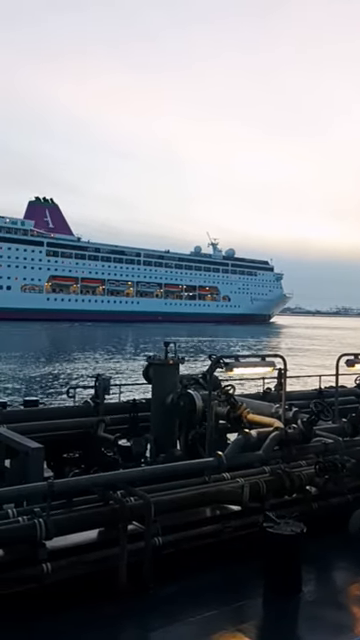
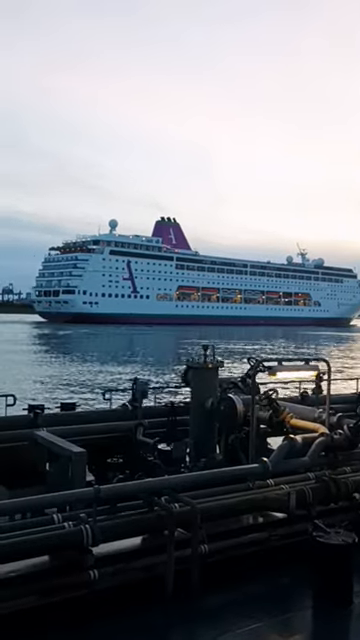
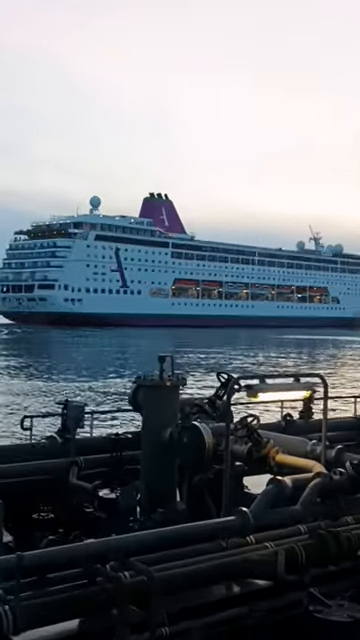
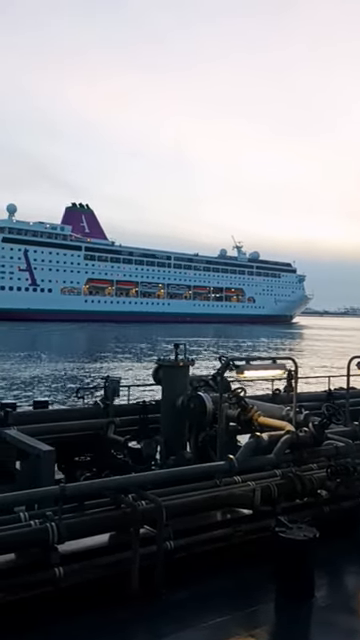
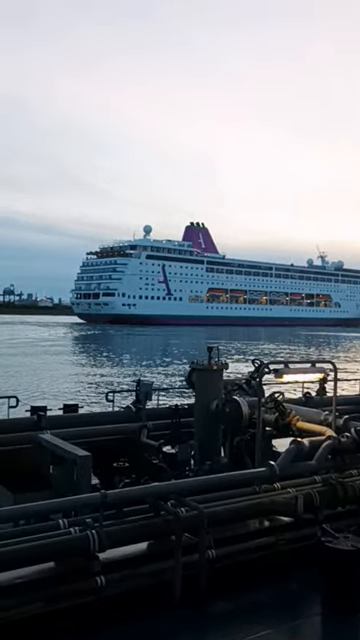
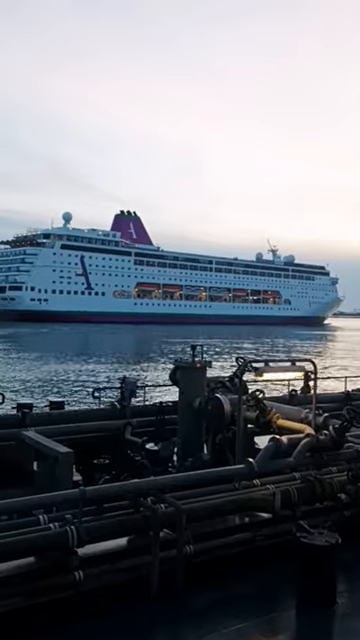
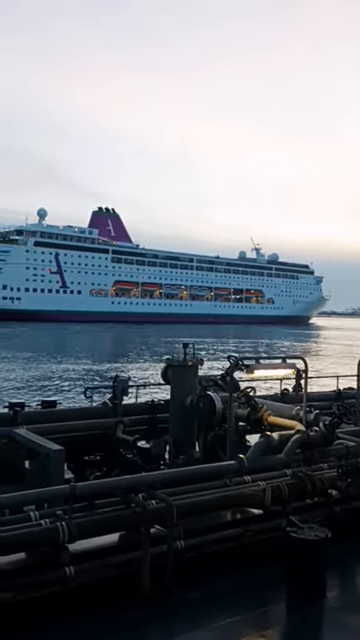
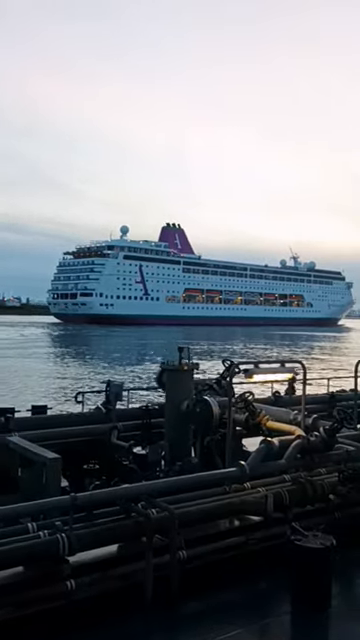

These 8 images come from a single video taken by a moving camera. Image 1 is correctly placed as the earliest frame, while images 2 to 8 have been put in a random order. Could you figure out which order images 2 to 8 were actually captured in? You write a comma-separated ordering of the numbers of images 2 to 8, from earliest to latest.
4, 7, 6, 2, 5, 8, 3
